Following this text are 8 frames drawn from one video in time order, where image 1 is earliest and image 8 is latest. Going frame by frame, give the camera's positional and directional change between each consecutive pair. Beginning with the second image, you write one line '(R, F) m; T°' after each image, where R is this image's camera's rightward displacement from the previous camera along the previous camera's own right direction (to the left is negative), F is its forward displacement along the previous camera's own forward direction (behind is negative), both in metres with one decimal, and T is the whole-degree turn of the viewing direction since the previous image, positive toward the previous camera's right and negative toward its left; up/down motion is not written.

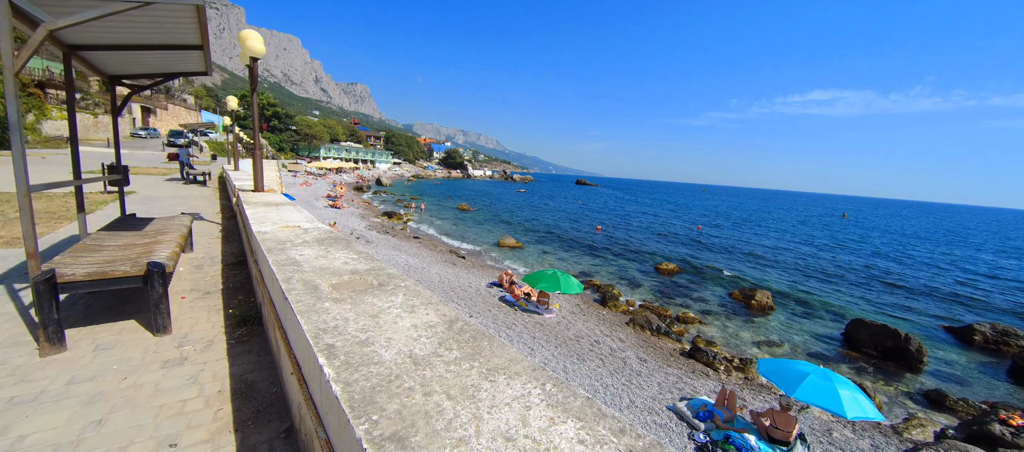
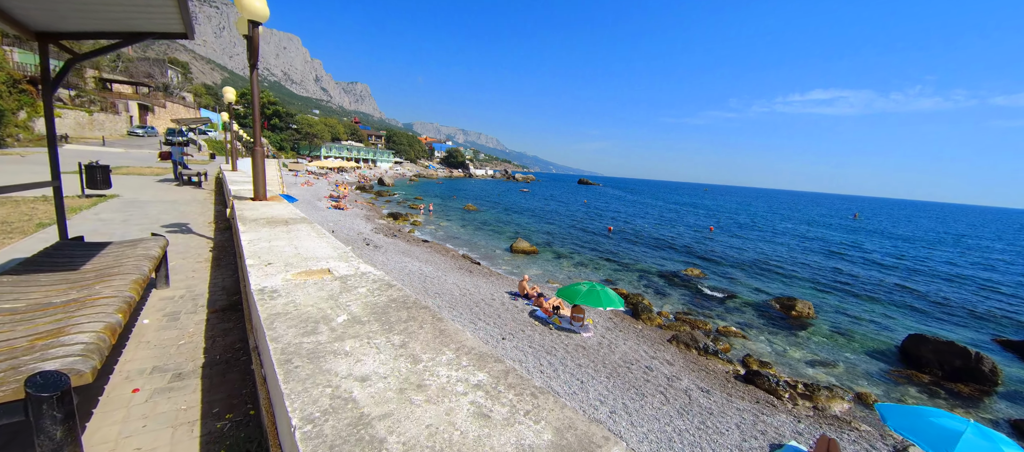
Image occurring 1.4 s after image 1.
(-1.0, +1.4) m; 0°
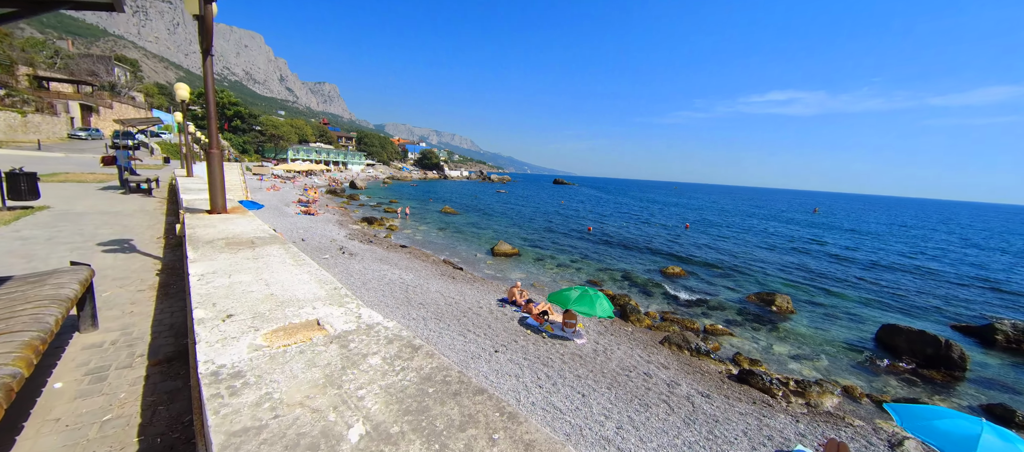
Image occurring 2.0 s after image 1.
(-0.4, +0.6) m; +4°
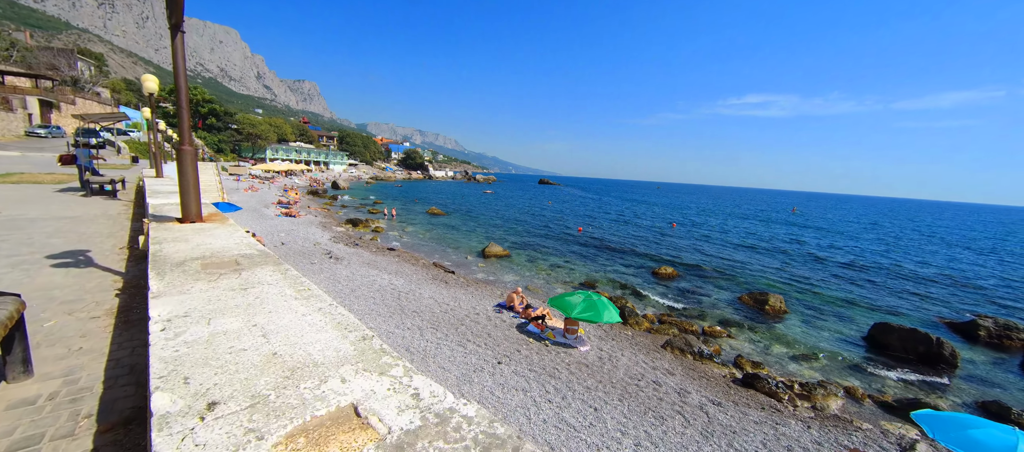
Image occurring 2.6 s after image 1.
(-0.4, +0.5) m; +2°
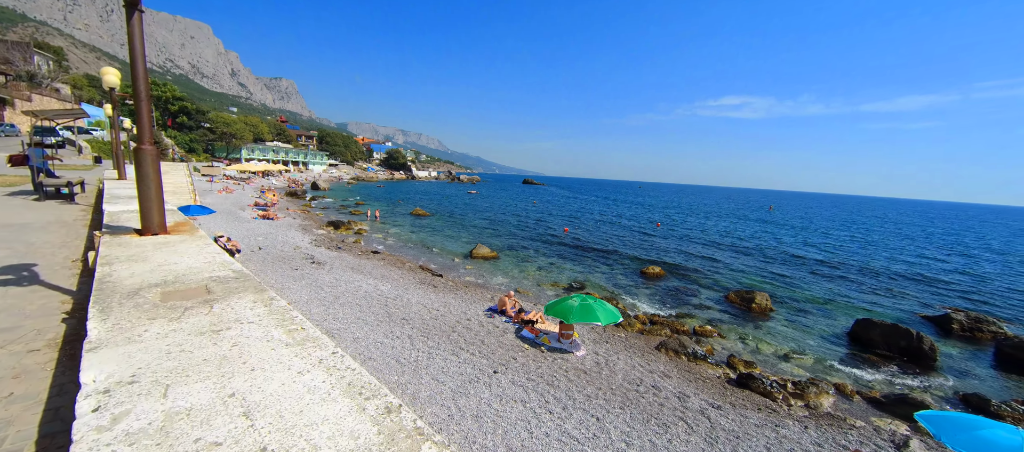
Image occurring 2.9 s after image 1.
(-0.2, +0.3) m; +3°
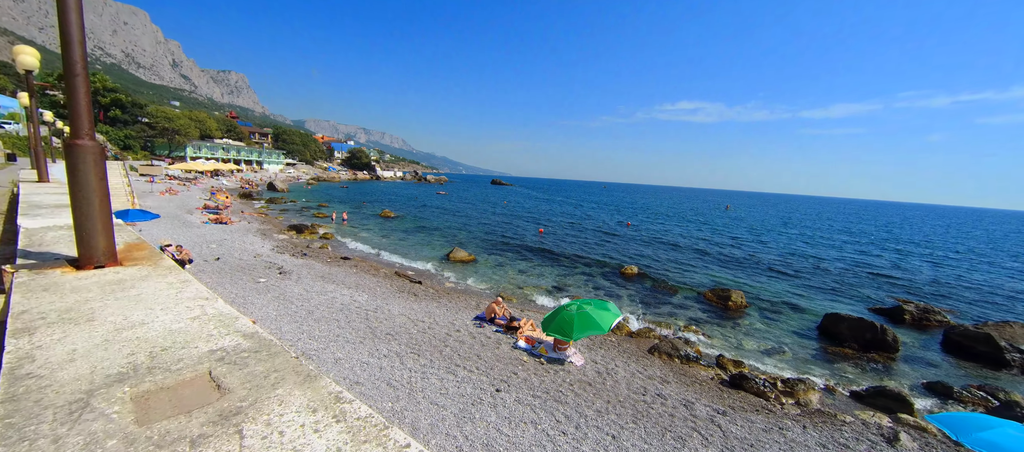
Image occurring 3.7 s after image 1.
(-0.7, +0.6) m; +5°
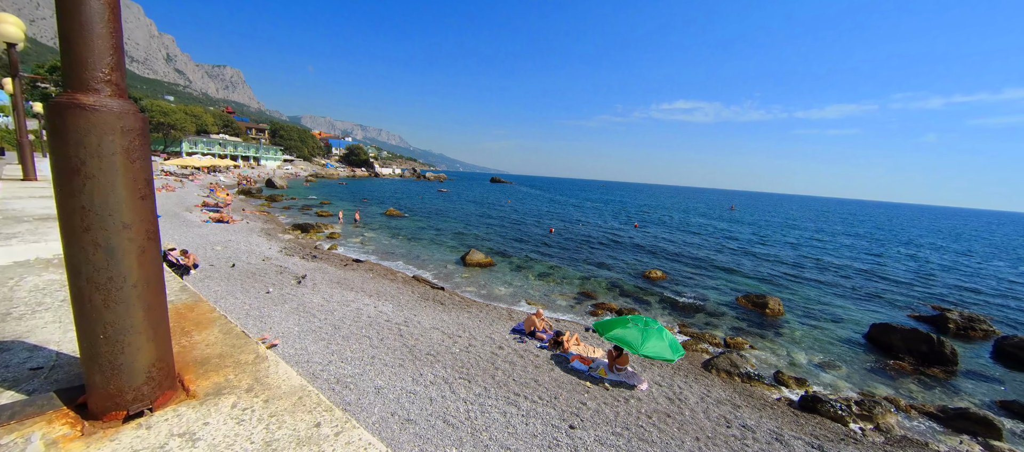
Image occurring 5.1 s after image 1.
(-1.4, +1.1) m; +1°
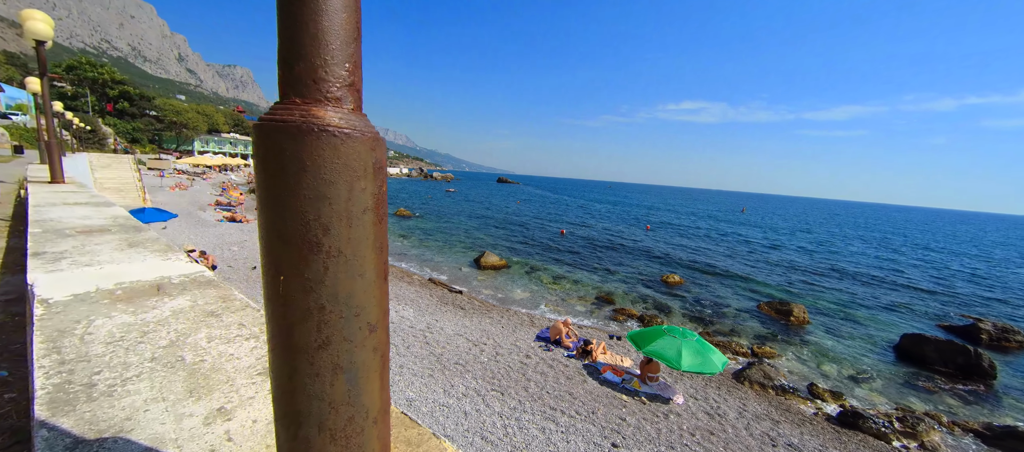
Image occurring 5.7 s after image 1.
(-0.6, +0.3) m; -1°
